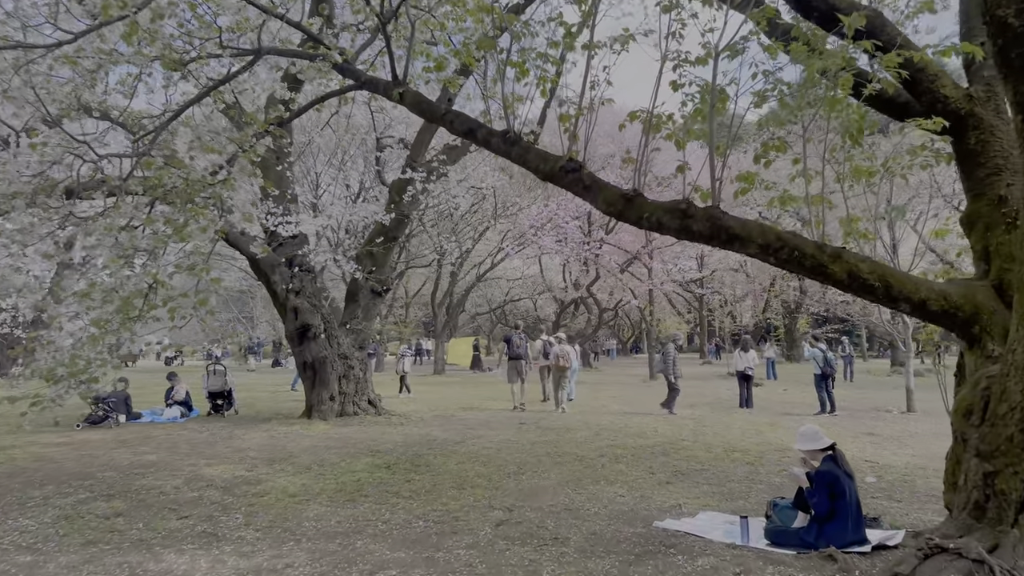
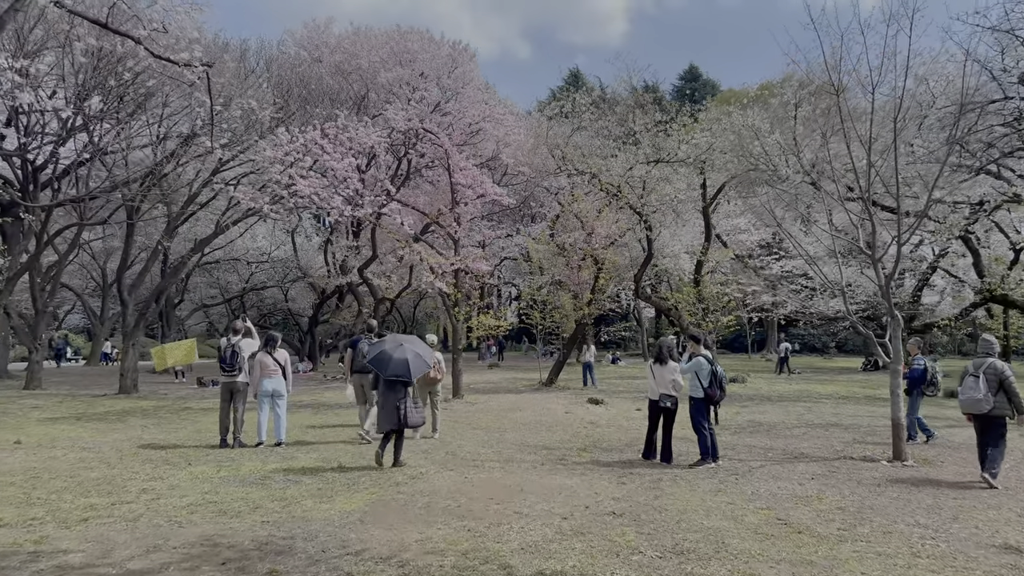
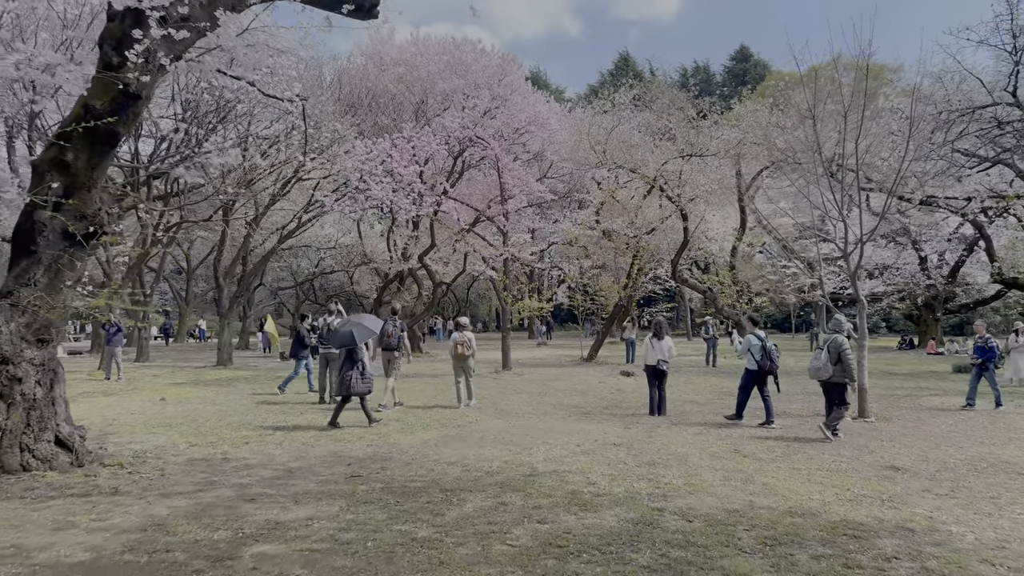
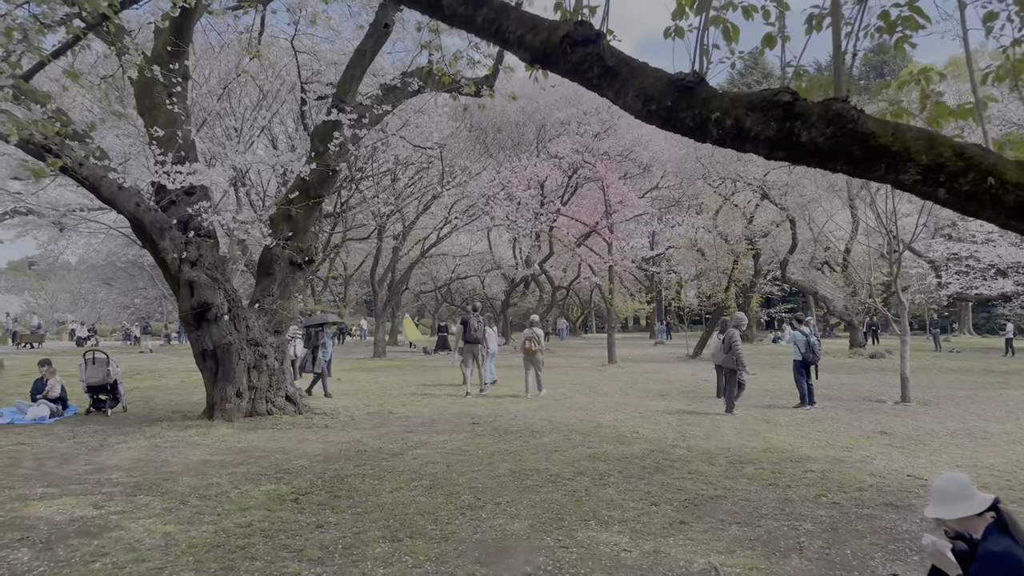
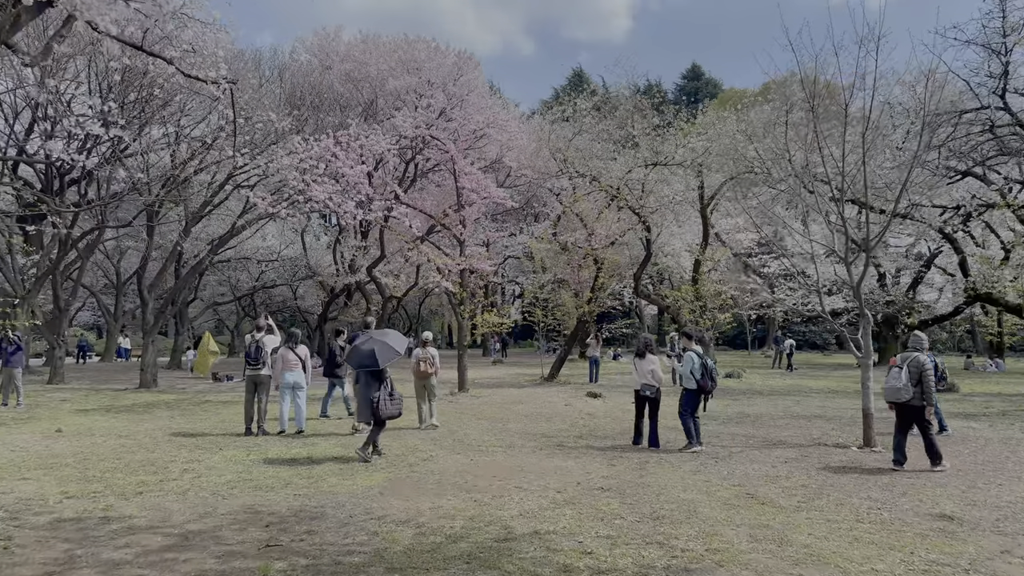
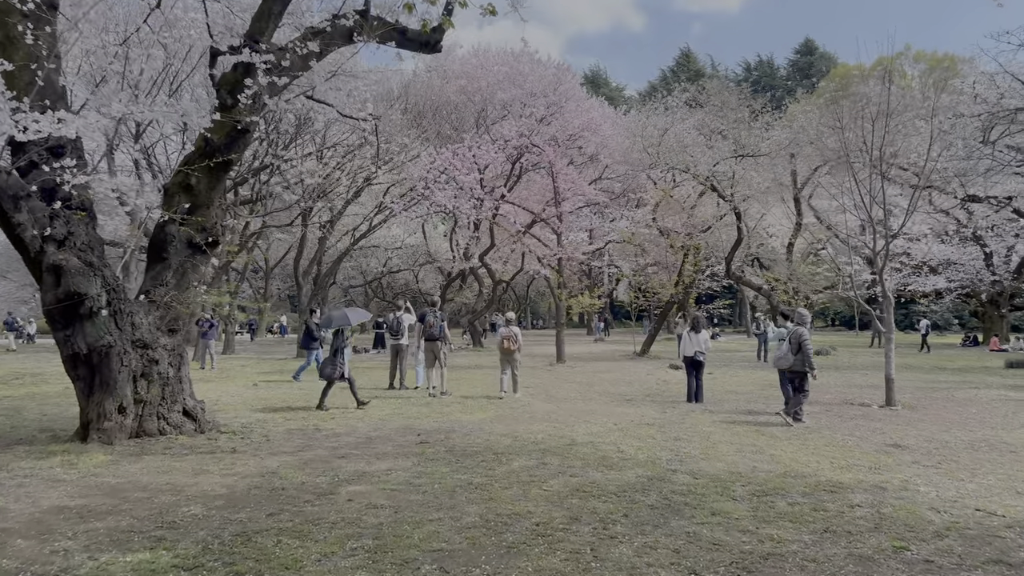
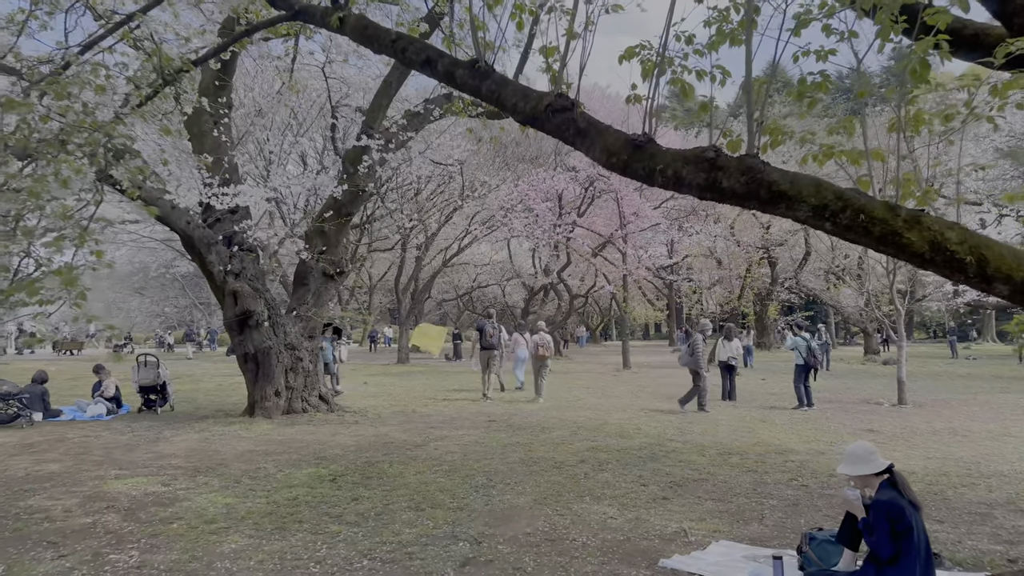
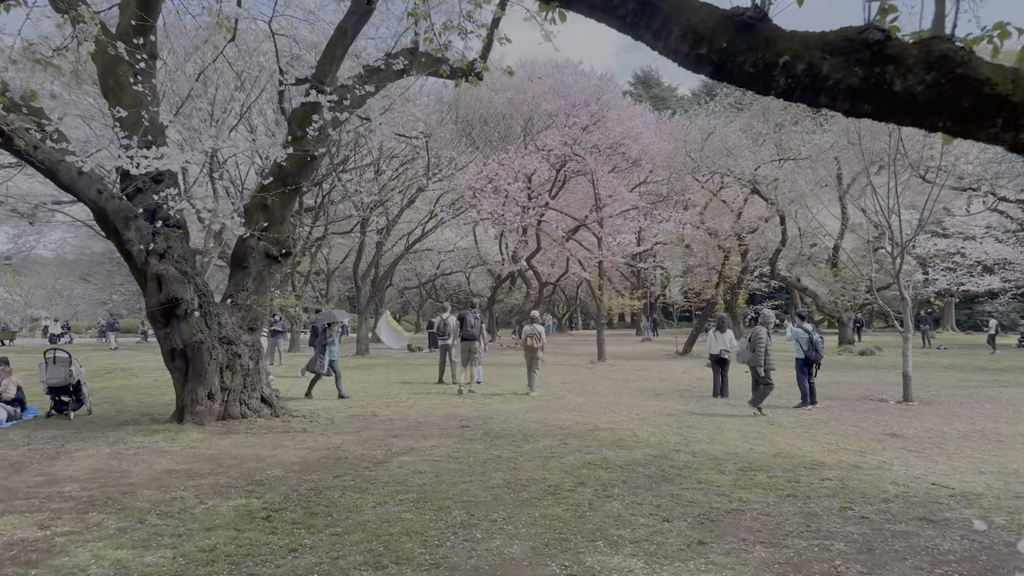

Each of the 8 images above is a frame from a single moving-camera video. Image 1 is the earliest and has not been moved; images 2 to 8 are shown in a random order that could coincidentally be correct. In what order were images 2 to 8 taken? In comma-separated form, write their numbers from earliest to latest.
7, 4, 8, 6, 3, 5, 2
